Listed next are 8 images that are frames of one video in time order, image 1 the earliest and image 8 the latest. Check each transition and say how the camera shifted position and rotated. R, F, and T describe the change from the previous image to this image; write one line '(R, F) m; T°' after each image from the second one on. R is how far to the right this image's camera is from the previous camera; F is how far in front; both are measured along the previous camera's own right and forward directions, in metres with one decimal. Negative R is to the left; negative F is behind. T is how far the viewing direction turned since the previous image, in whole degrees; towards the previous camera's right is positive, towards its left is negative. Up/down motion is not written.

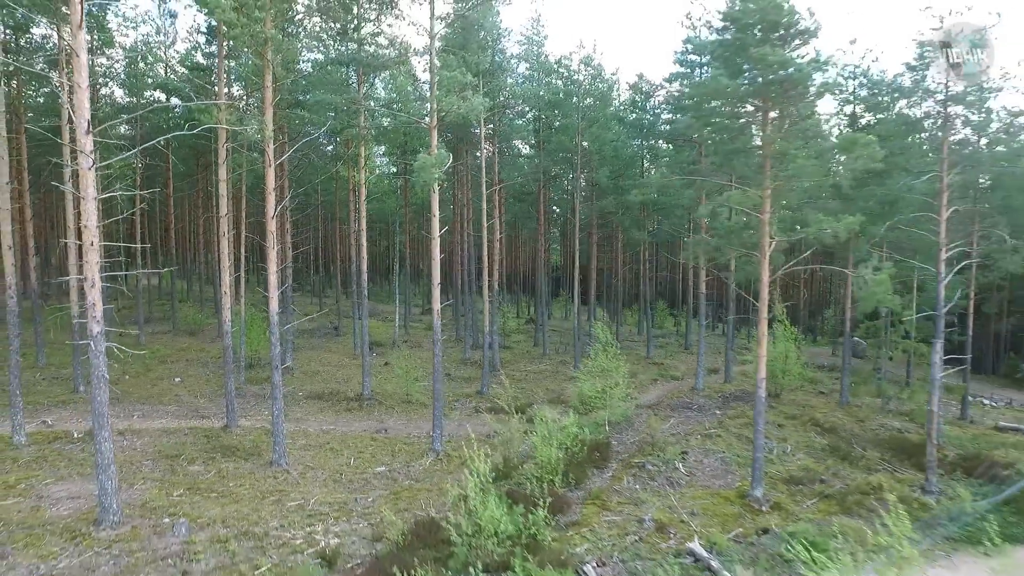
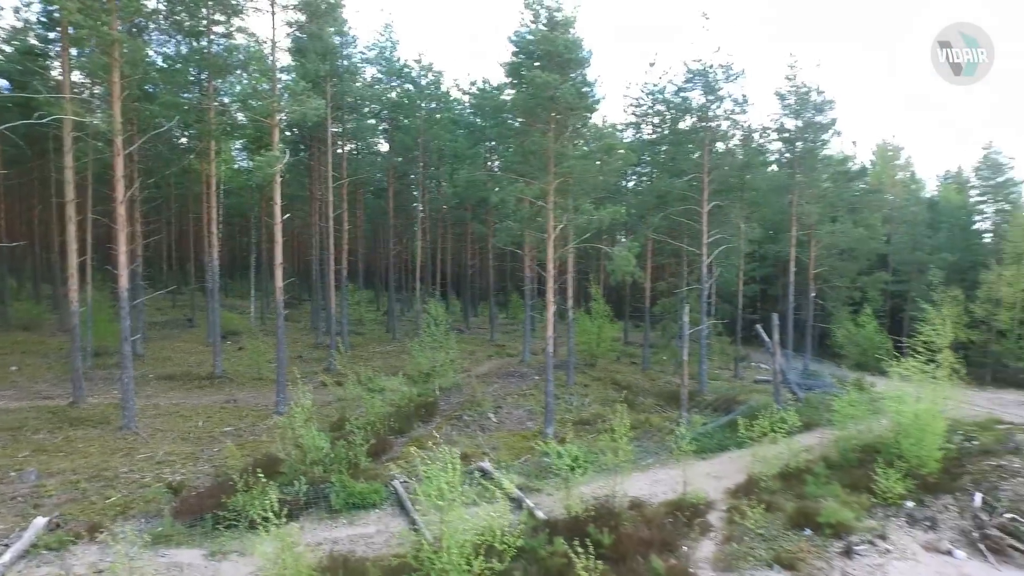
(+0.8, -2.4) m; +10°
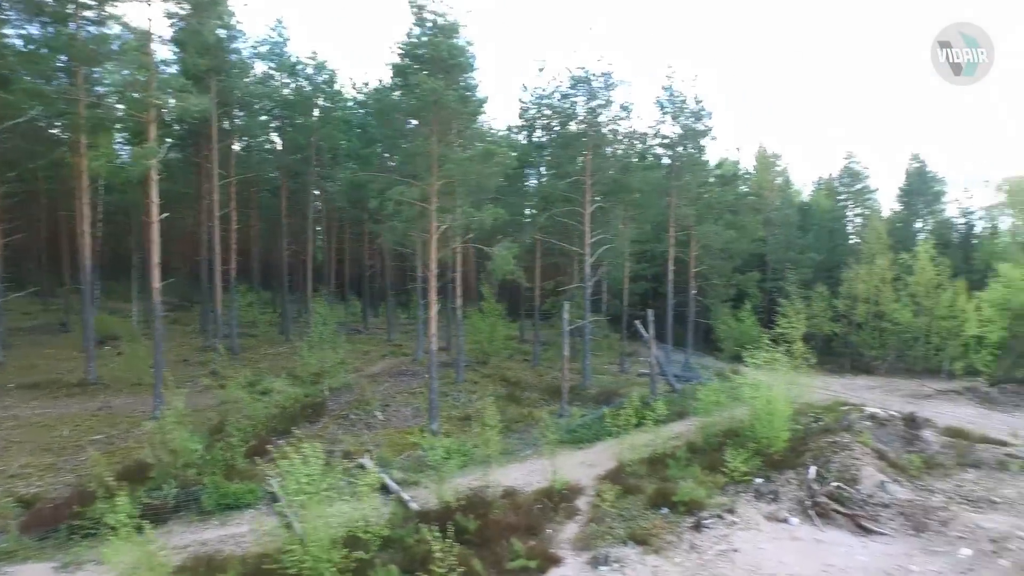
(+0.5, -0.4) m; +7°
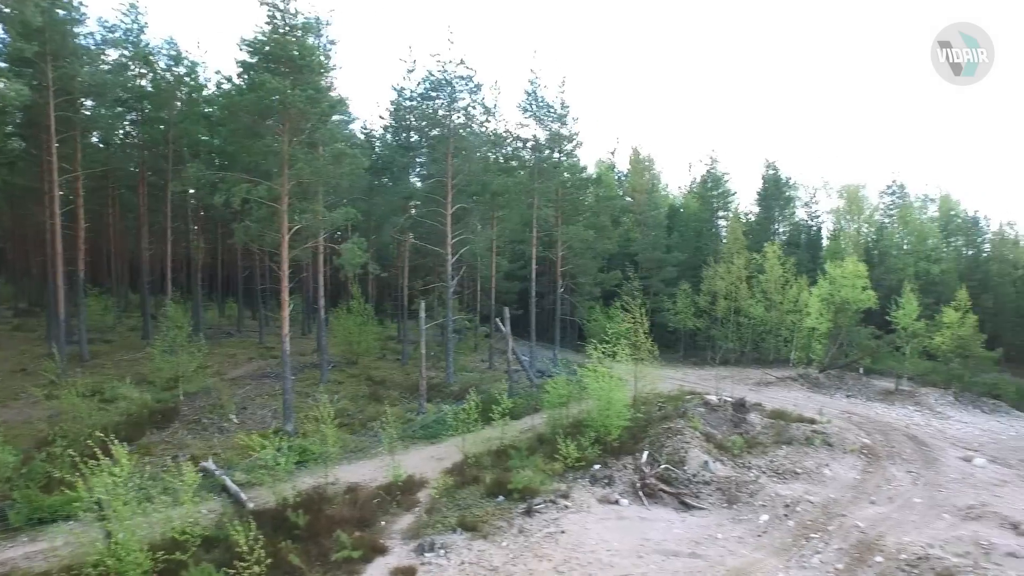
(+0.9, -0.4) m; +8°
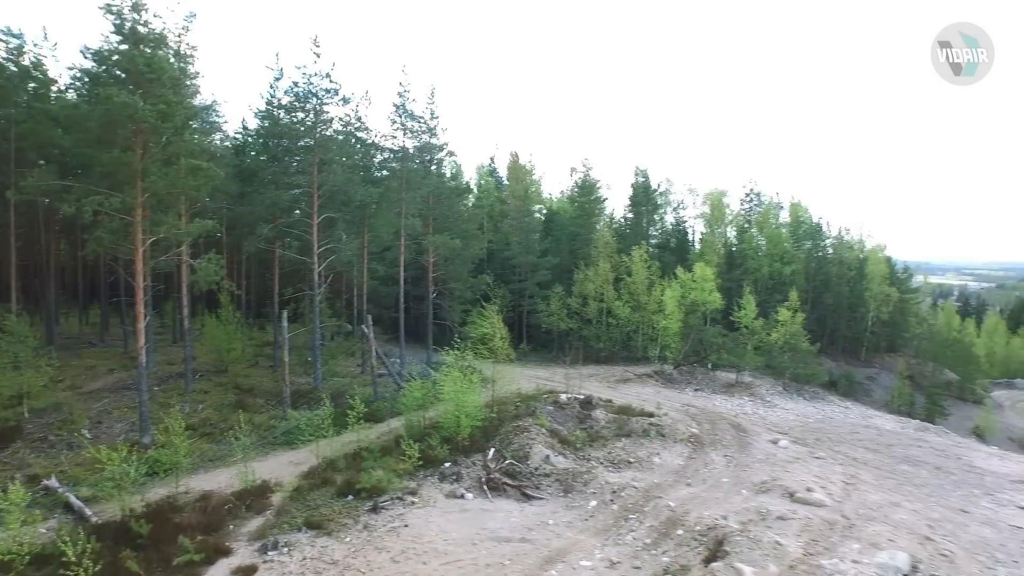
(+0.8, -1.0) m; +8°
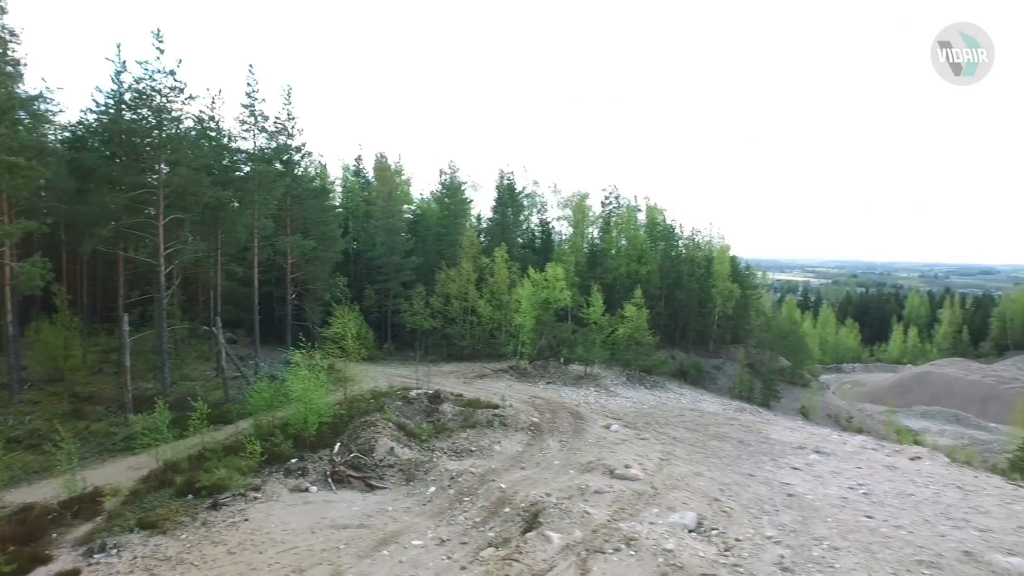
(+0.7, -1.0) m; +10°
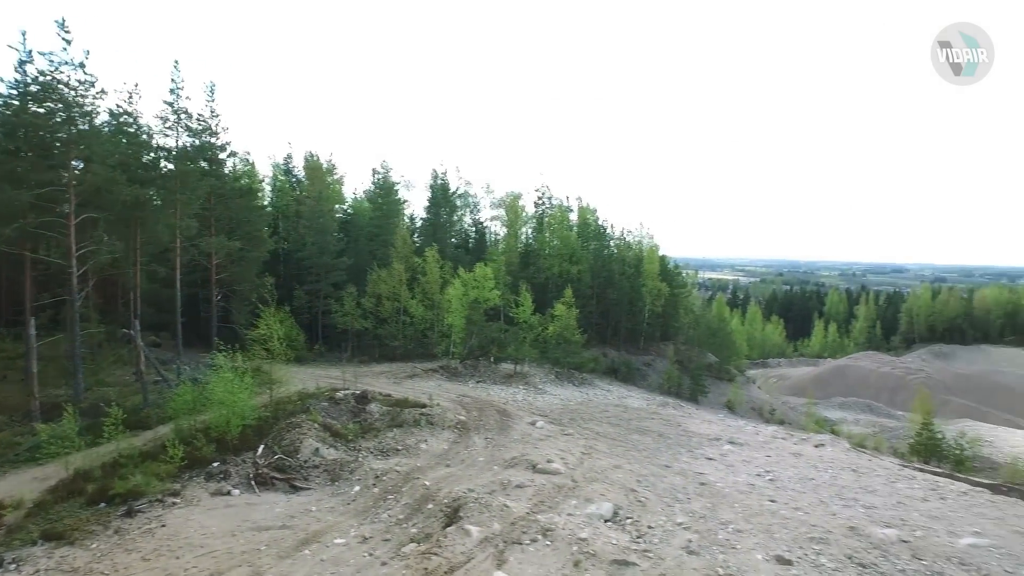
(+0.3, -0.3) m; +5°
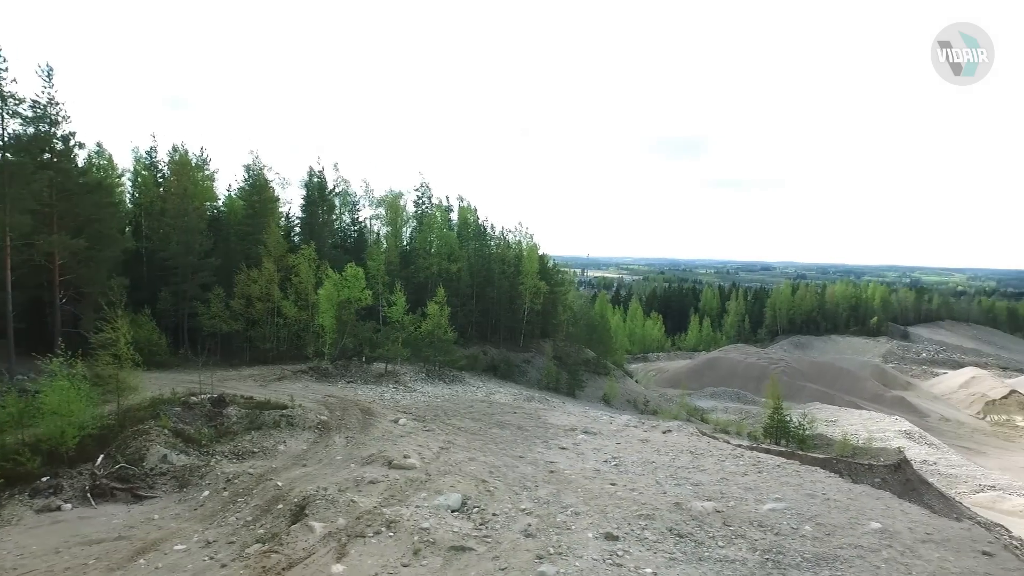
(+0.8, -0.5) m; +9°
